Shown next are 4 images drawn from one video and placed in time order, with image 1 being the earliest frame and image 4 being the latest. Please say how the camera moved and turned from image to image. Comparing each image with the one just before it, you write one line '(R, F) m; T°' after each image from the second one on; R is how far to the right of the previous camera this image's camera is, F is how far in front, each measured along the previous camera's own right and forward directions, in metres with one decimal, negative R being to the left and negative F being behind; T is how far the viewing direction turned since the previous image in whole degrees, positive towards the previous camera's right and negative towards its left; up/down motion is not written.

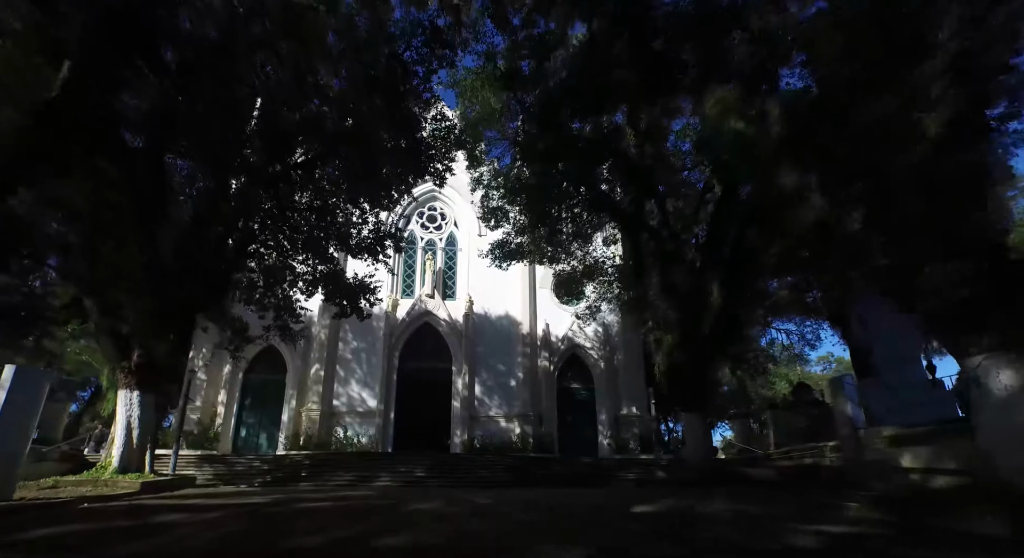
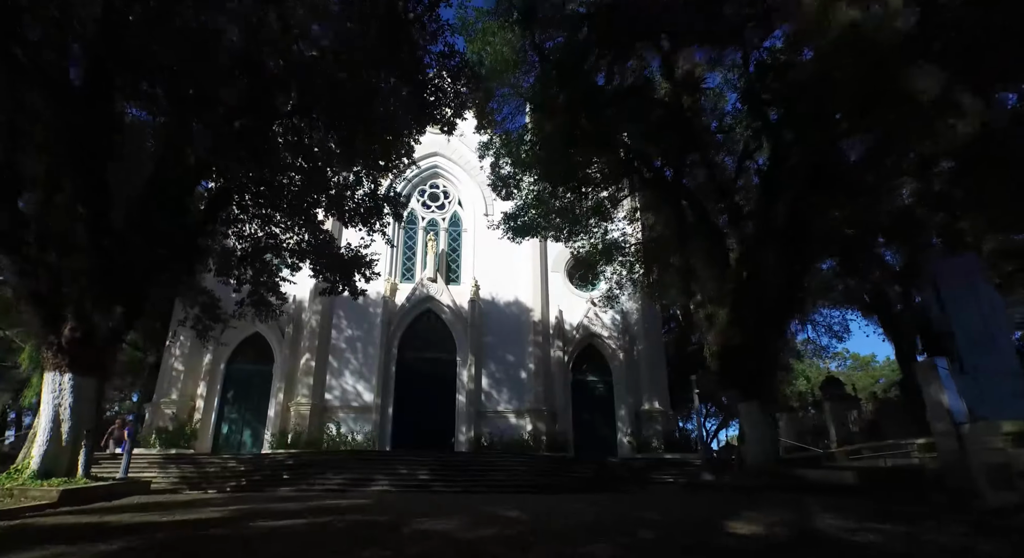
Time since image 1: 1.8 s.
(-0.3, +1.4) m; 0°
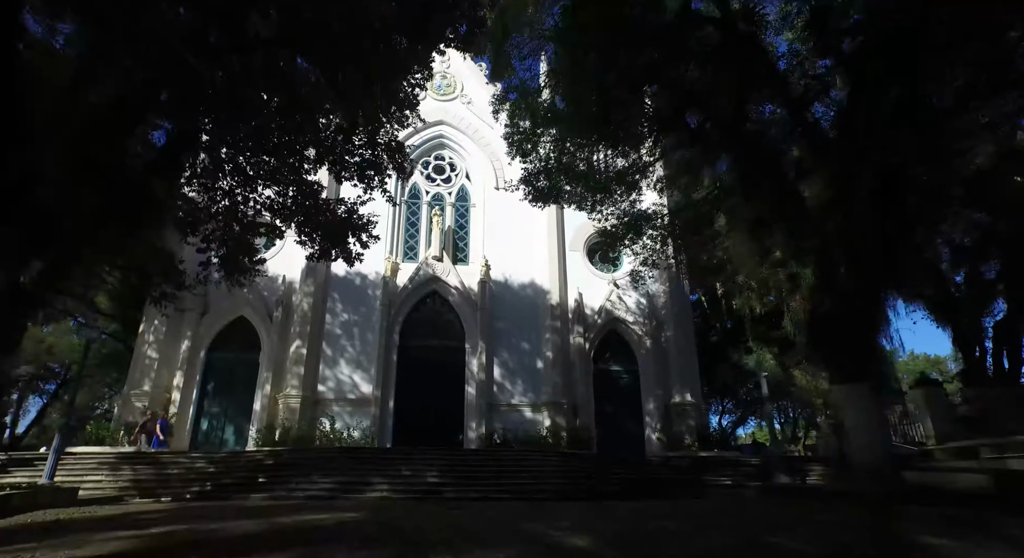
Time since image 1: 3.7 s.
(-0.3, +1.5) m; 0°
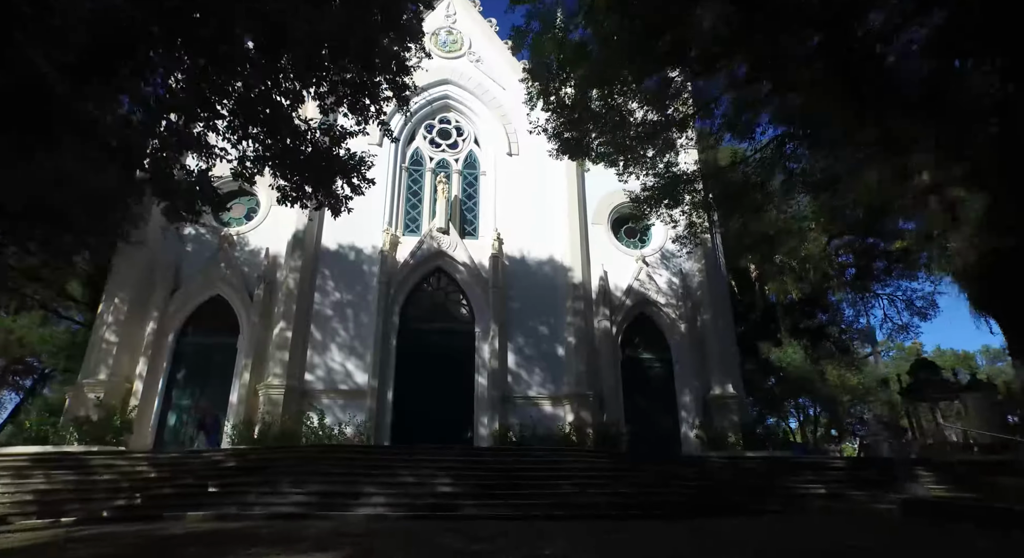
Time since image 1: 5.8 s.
(-0.3, +1.6) m; 0°
